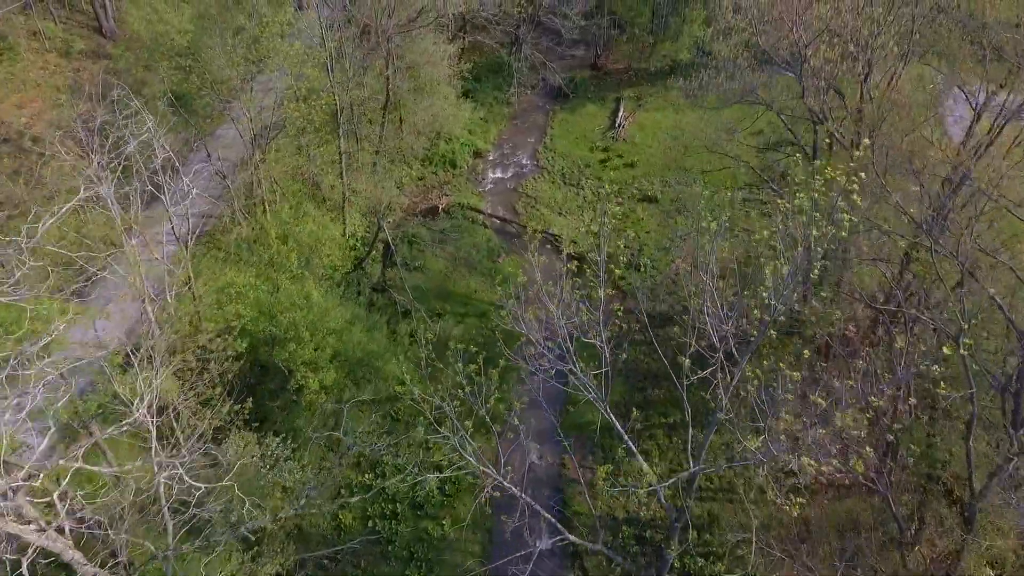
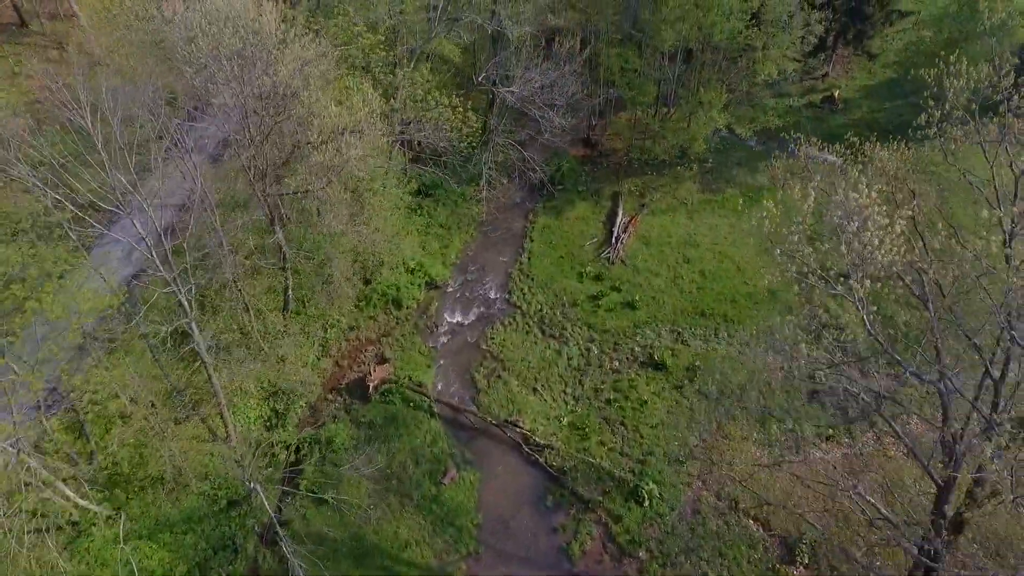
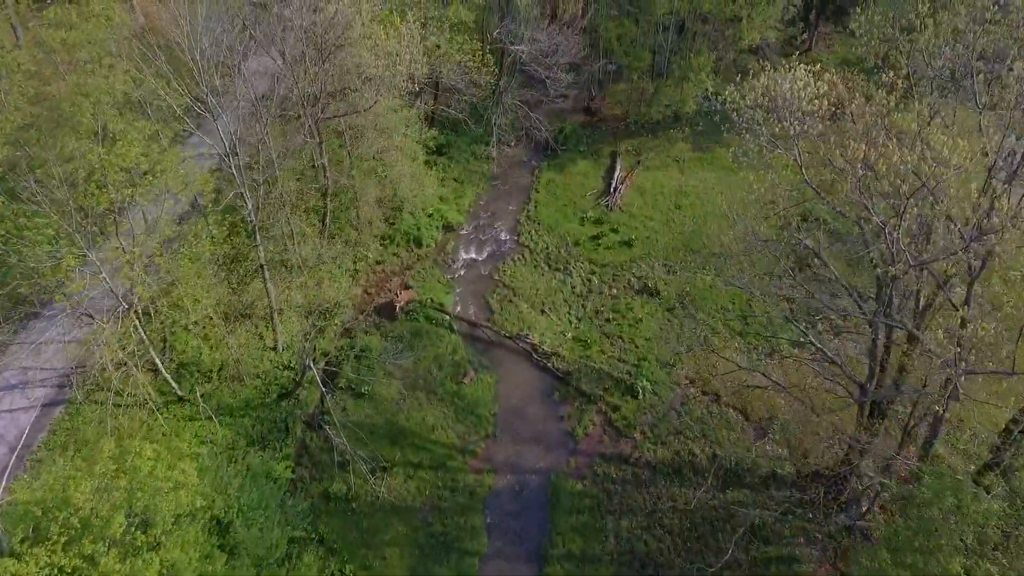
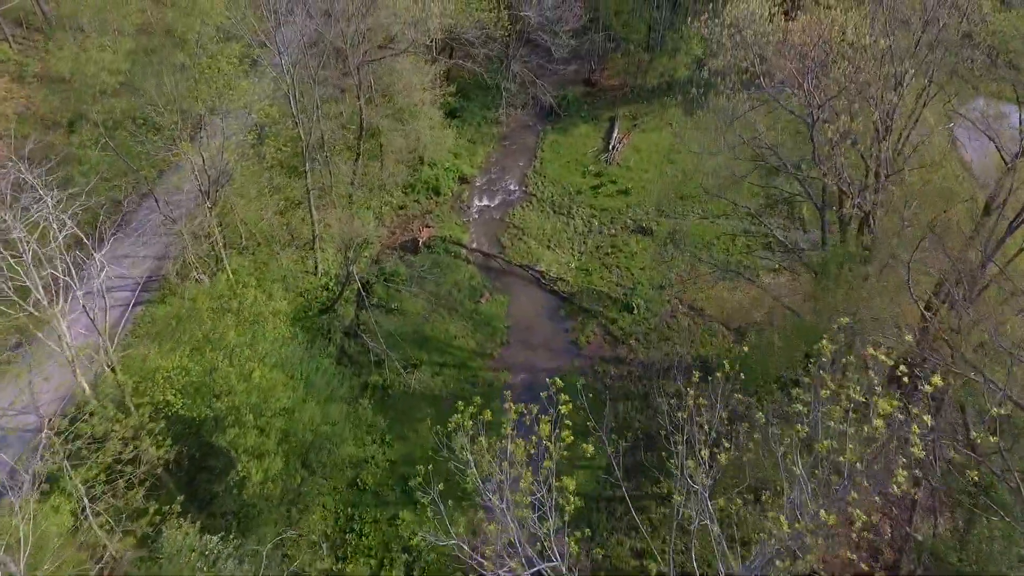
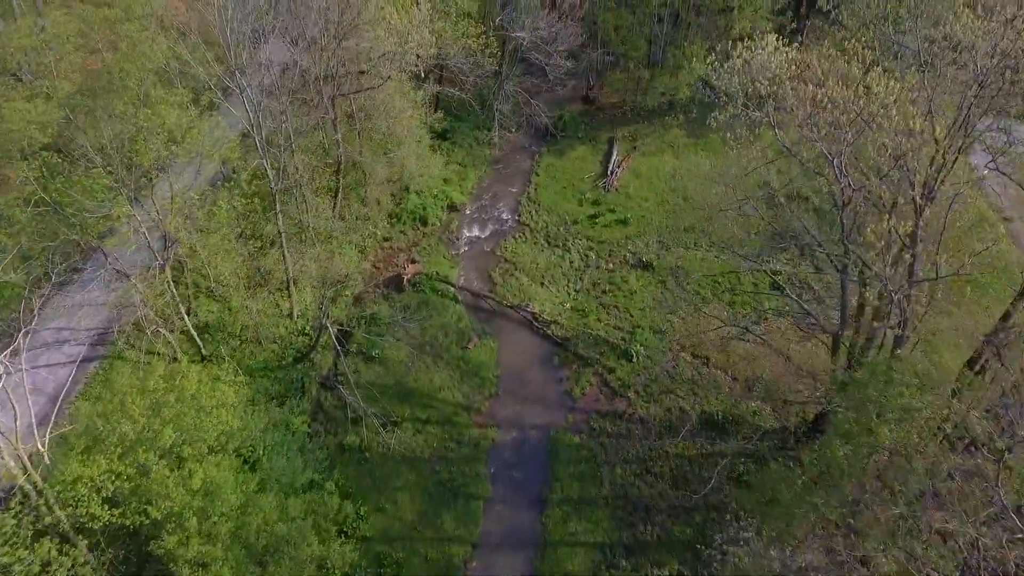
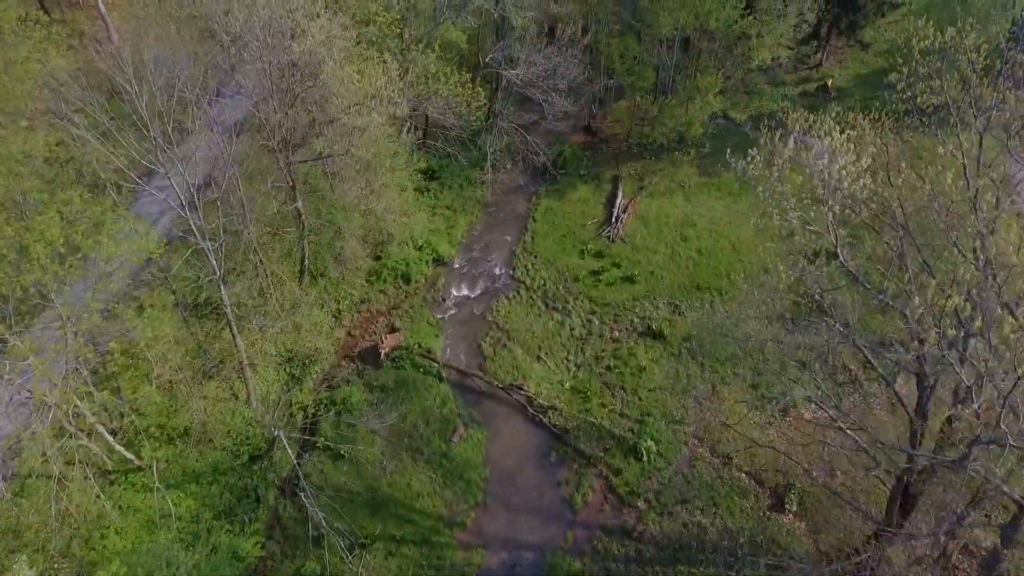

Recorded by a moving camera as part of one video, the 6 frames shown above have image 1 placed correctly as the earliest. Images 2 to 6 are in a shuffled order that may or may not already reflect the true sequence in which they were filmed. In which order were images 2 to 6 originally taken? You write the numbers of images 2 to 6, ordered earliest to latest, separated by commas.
4, 5, 3, 6, 2
